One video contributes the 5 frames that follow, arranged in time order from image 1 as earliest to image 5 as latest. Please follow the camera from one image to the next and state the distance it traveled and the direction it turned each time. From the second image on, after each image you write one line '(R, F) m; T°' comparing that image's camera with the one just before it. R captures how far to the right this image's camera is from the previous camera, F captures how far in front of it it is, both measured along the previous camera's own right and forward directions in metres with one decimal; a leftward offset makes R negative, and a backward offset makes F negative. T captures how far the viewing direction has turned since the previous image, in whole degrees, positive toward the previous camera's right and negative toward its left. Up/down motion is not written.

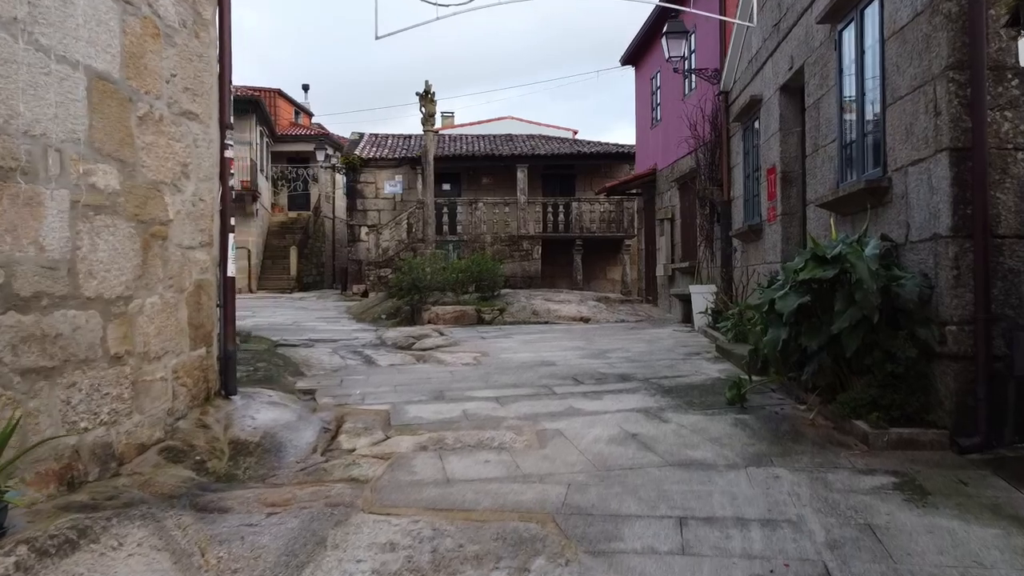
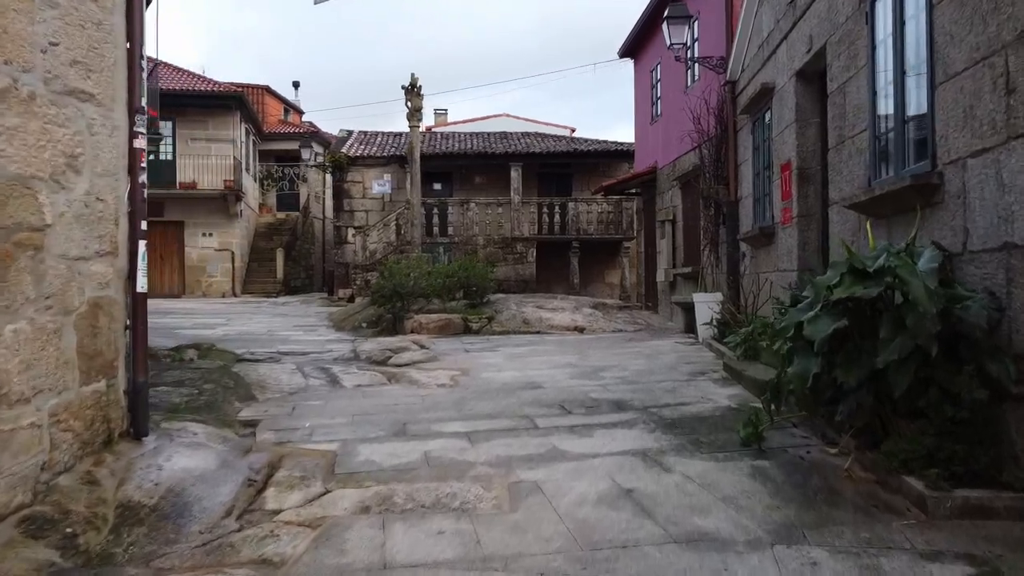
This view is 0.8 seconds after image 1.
(+0.1, +0.8) m; 0°
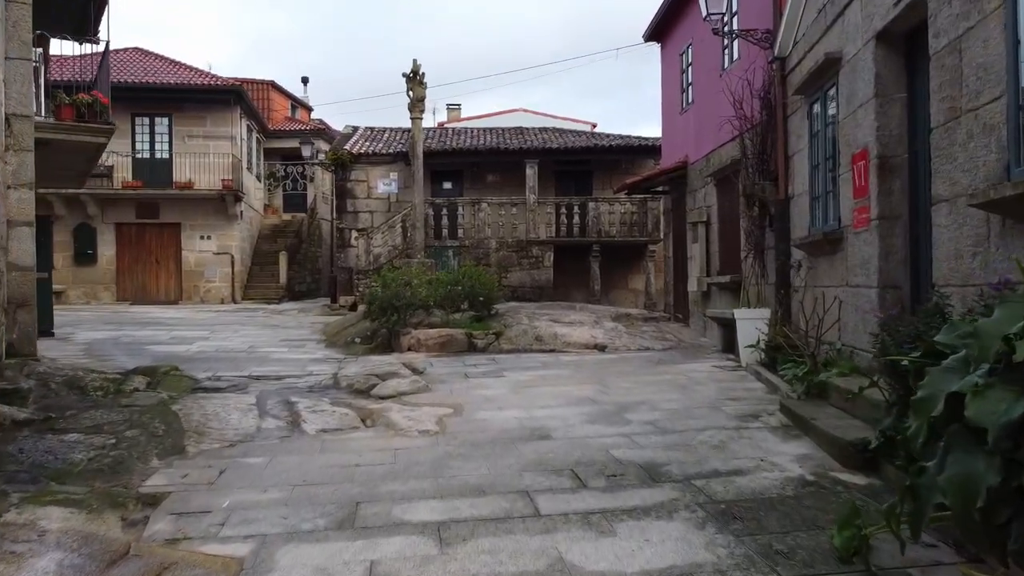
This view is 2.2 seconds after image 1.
(+0.1, +1.3) m; -2°
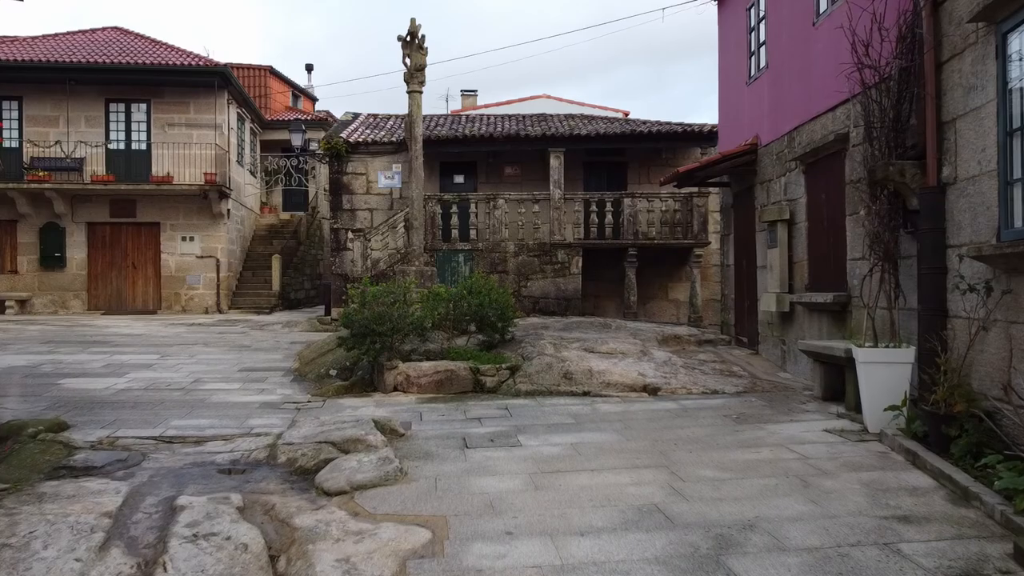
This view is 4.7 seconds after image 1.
(0.0, +2.3) m; -2°
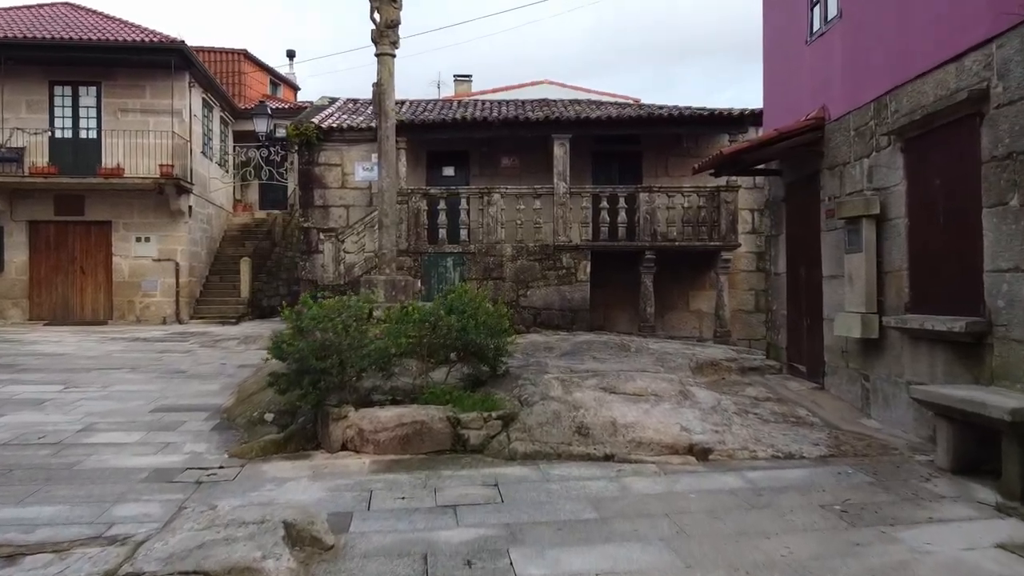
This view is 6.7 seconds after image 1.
(0.0, +1.9) m; 0°
